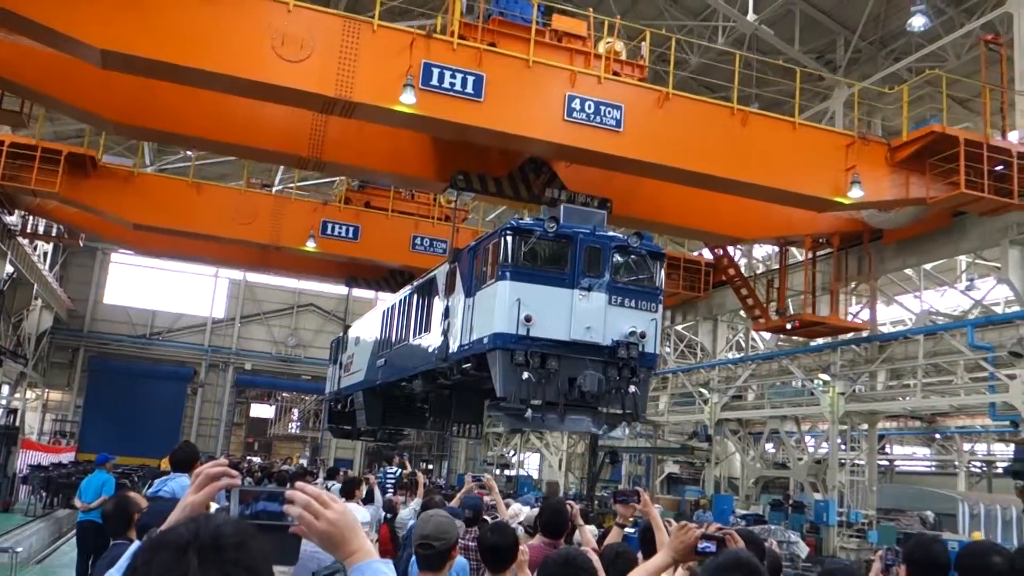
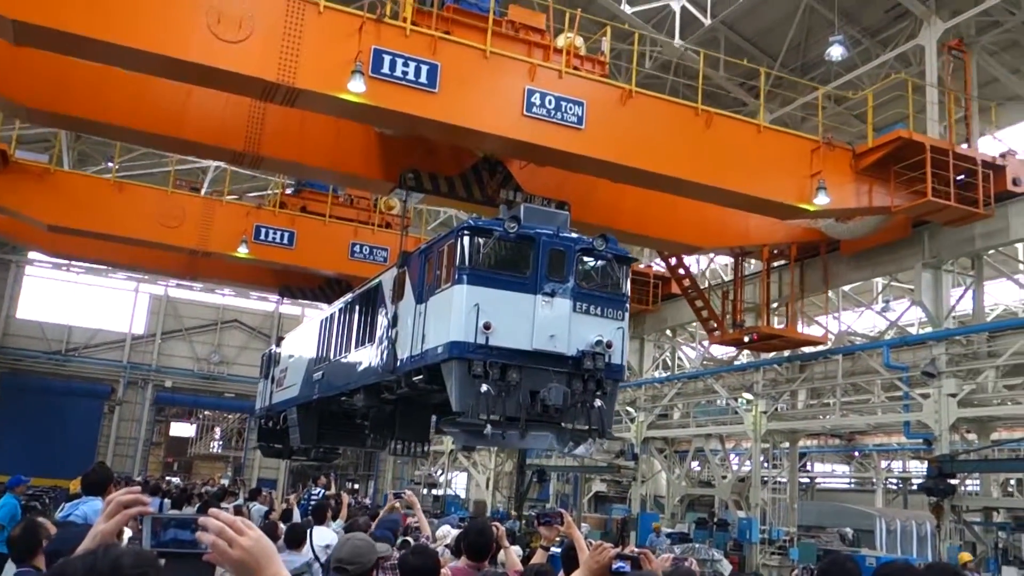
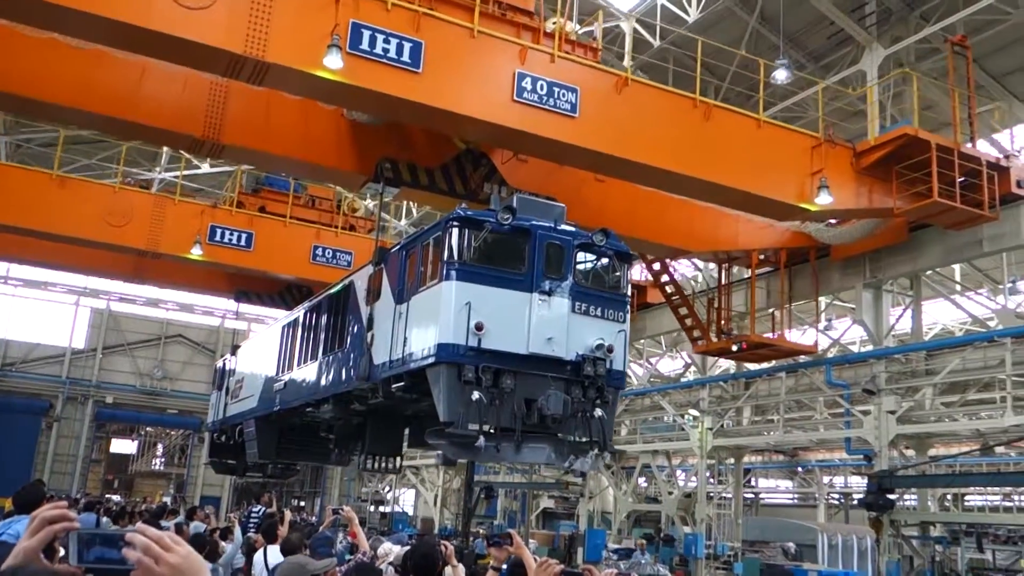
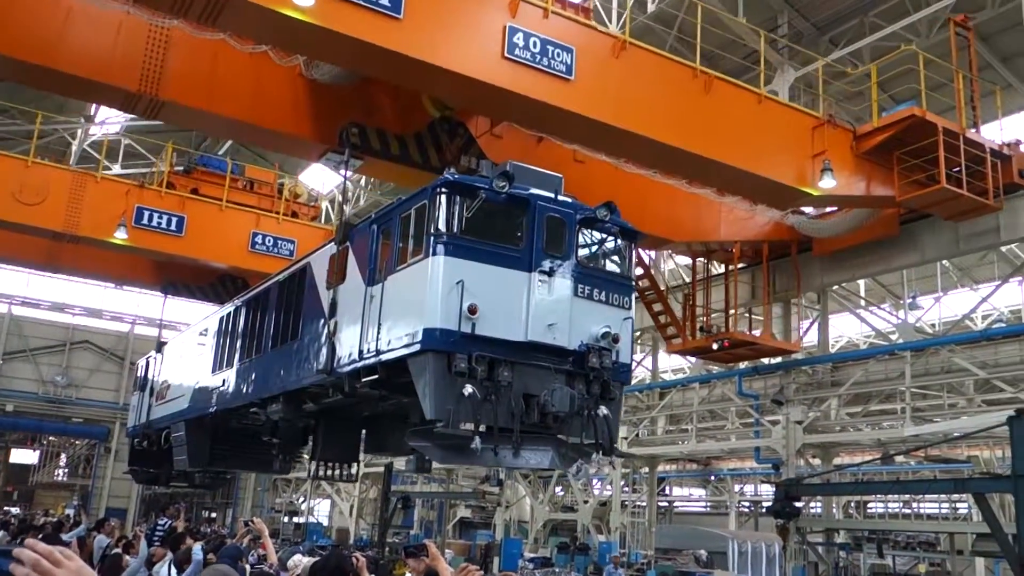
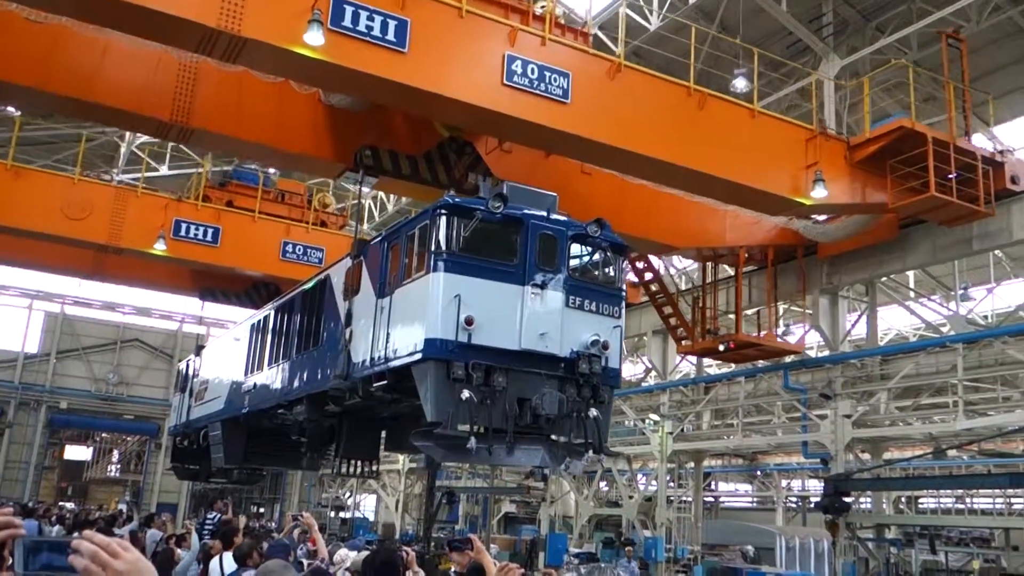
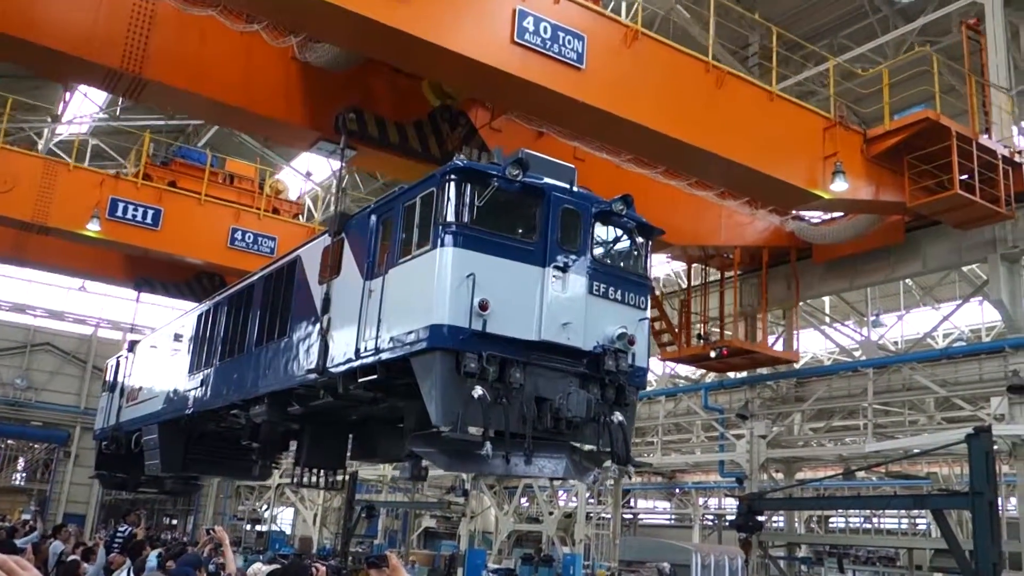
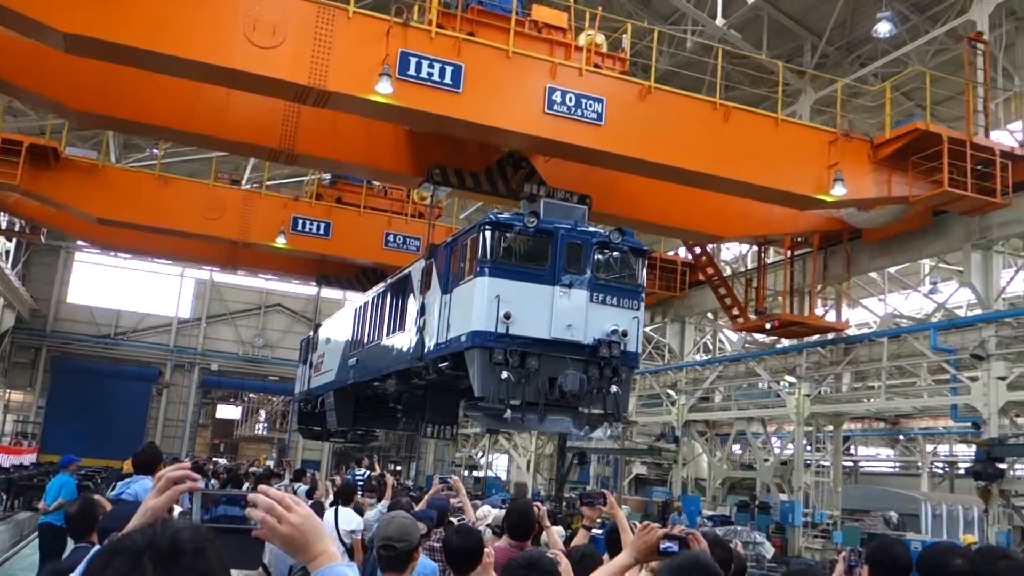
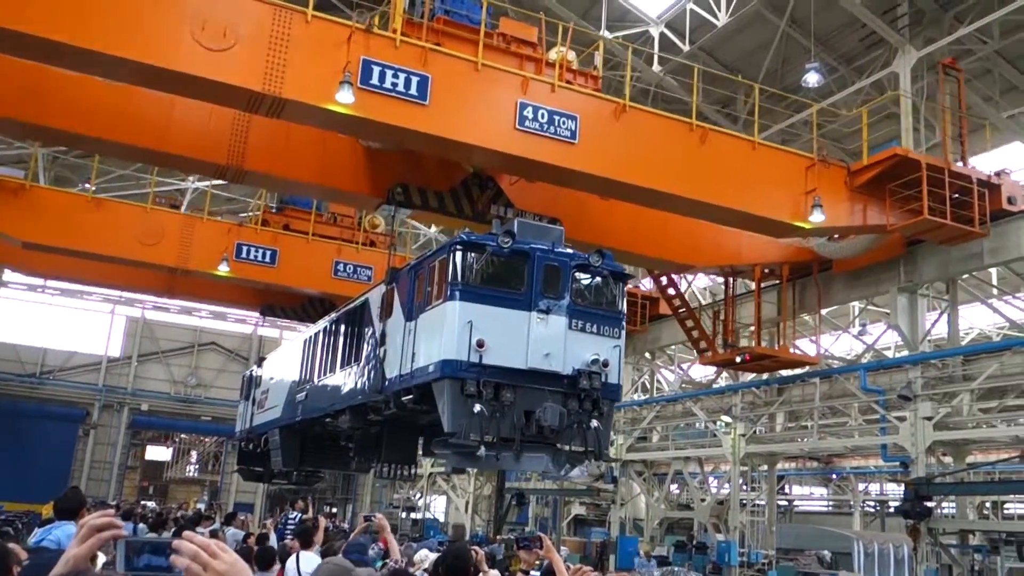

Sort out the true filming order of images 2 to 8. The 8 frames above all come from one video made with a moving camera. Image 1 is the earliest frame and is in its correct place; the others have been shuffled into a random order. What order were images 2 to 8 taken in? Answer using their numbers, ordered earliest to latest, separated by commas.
7, 2, 8, 3, 5, 4, 6
